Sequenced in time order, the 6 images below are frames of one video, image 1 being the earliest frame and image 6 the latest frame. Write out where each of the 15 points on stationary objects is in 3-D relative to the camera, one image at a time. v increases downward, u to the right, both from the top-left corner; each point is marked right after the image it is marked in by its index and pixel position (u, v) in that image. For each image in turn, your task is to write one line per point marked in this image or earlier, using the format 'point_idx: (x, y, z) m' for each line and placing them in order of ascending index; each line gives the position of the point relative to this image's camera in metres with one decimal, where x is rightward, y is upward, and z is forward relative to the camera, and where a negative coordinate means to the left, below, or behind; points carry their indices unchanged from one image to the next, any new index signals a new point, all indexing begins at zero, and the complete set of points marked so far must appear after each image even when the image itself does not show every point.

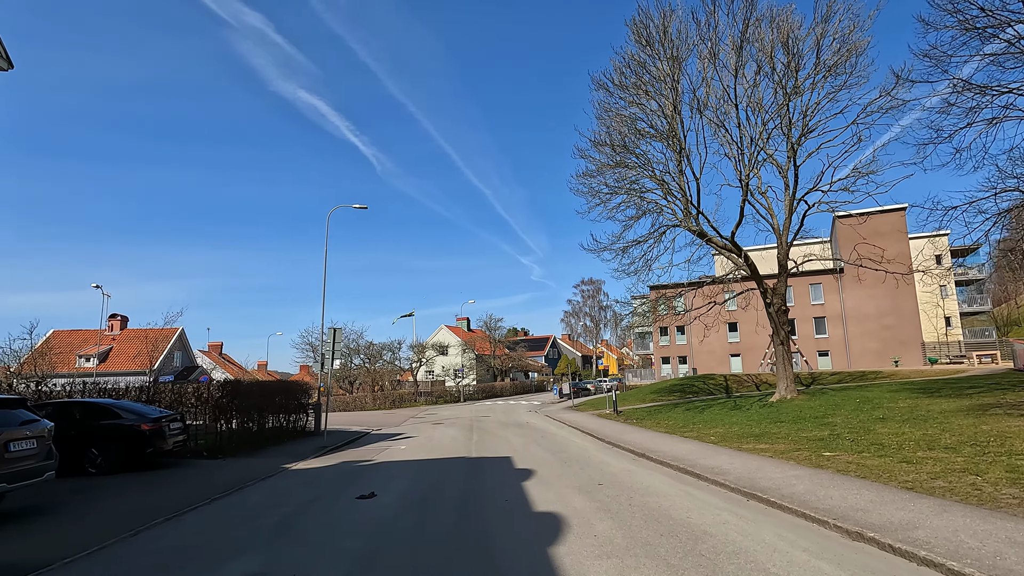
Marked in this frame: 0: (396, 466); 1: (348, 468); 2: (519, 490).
0: (-2.6, -4.0, +12.4) m
1: (-3.6, -4.0, +12.2) m
2: (+0.1, -3.1, +8.6) m
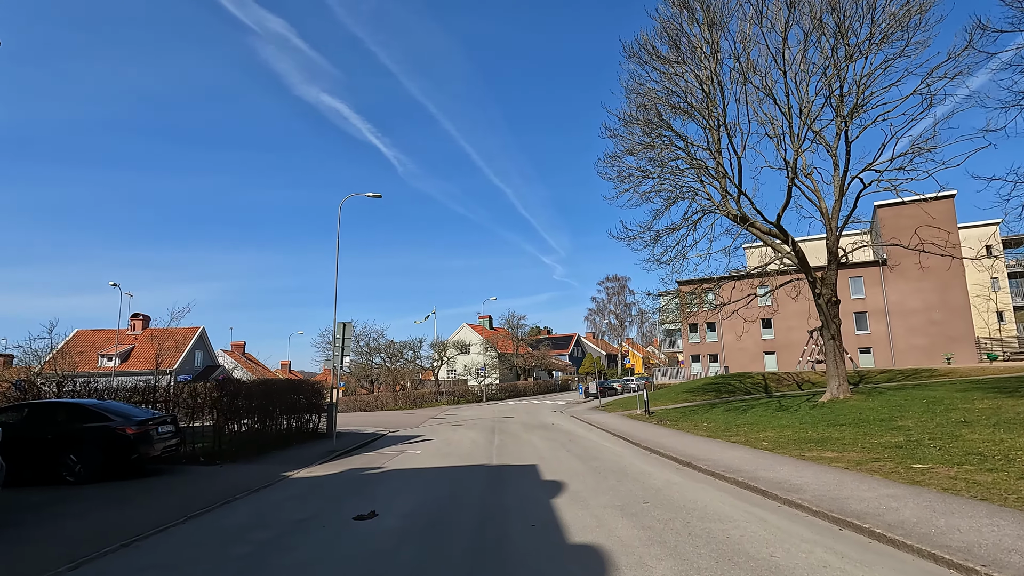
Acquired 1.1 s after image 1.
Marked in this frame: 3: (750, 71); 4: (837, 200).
0: (-2.1, -3.7, +11.0) m
1: (-3.1, -3.7, +10.9) m
2: (+0.5, -2.8, +7.2) m
3: (+7.1, +6.5, +16.7) m
4: (+11.2, +3.0, +19.3) m
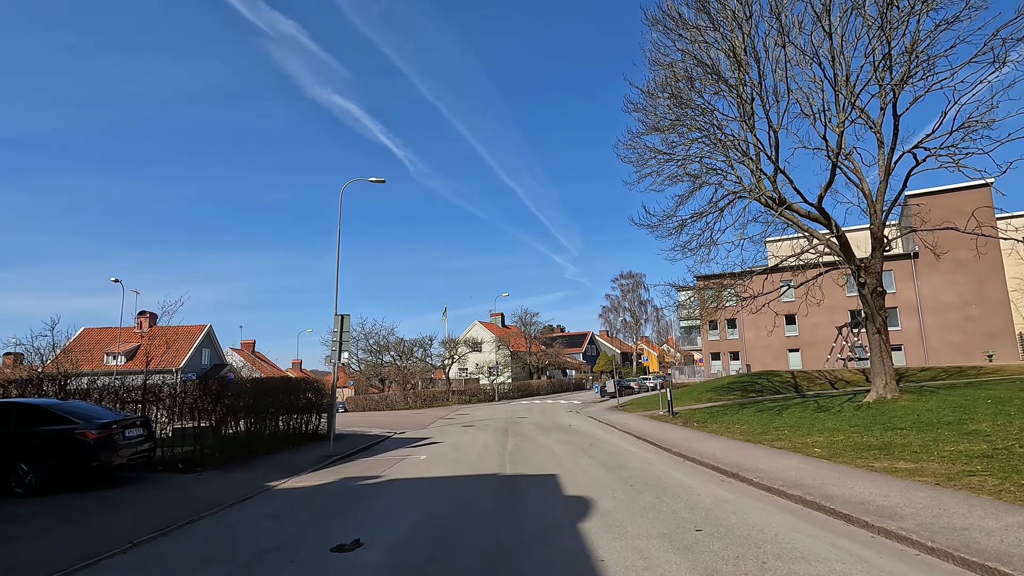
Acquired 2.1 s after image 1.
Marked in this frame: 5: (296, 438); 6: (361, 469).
0: (-1.8, -3.4, +9.7) m
1: (-2.8, -3.4, +9.6) m
2: (+0.7, -2.6, +5.8) m
3: (+7.4, +6.8, +15.1) m
4: (+11.6, +3.3, +17.6) m
5: (-6.4, -4.5, +16.6) m
6: (-3.0, -3.6, +11.1) m
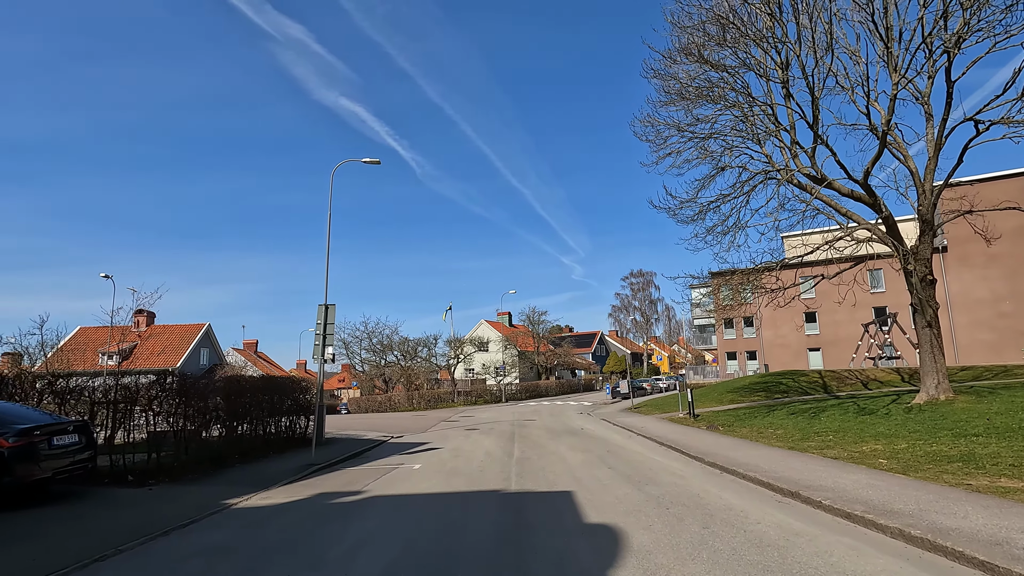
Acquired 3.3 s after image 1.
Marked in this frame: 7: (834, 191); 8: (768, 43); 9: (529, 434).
0: (-1.7, -3.1, +8.0) m
1: (-2.7, -3.1, +7.9) m
2: (+0.7, -2.2, +4.1) m
3: (+7.6, +7.1, +13.4) m
4: (+11.8, +3.7, +15.8) m
5: (-6.3, -4.2, +15.0) m
6: (-2.9, -3.3, +9.5) m
7: (+8.4, +2.5, +14.7) m
8: (+6.4, +6.1, +14.0) m
9: (+0.5, -4.6, +17.6) m
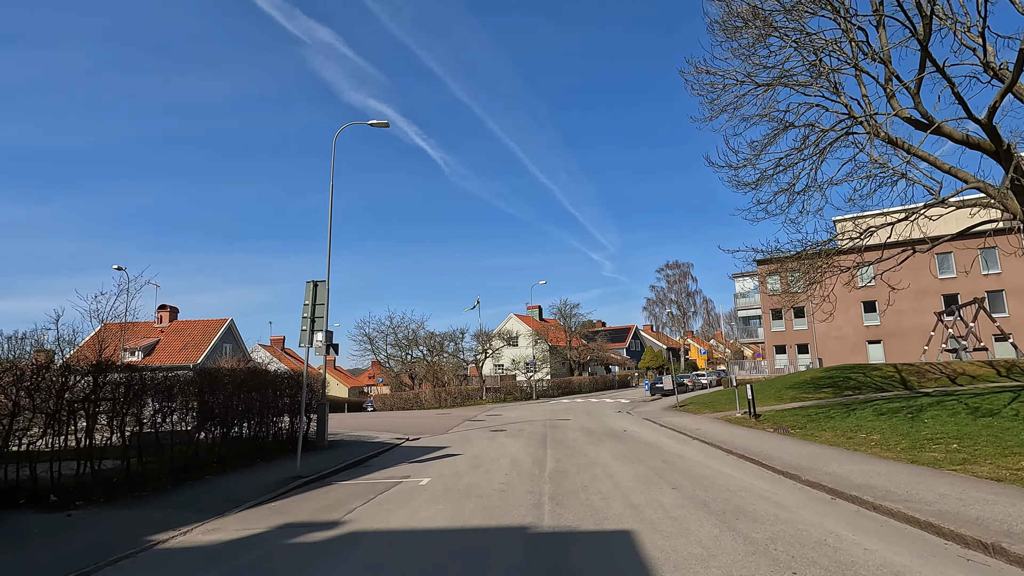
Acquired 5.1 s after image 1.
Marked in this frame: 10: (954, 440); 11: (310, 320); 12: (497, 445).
0: (-1.4, -2.6, +5.7) m
1: (-2.4, -2.6, +5.6) m
2: (+0.8, -1.8, +1.6) m
3: (+8.1, +7.7, +10.5) m
4: (+12.4, +4.3, +12.7) m
5: (-5.5, -3.7, +12.9) m
6: (-2.5, -2.8, +7.2) m
7: (+9.0, +3.2, +11.8) m
8: (+6.9, +6.7, +11.2) m
9: (+1.4, -4.0, +15.2) m
10: (+8.0, -2.8, +10.2) m
11: (-3.8, -0.6, +10.4) m
12: (-0.4, -3.8, +13.8) m
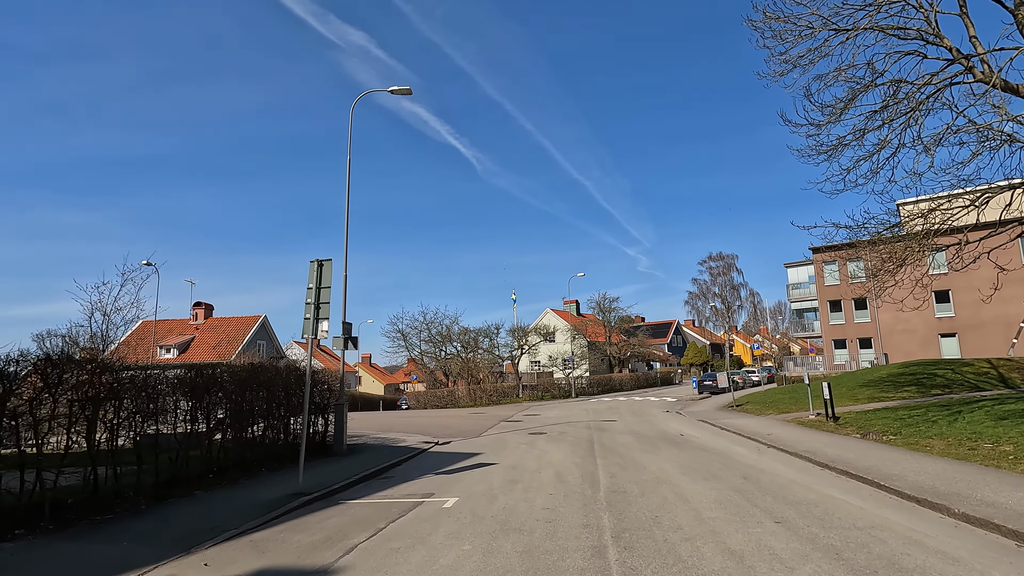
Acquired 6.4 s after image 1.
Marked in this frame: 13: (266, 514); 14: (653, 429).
0: (-1.0, -2.3, +3.9) m
1: (-2.0, -2.4, +4.0) m
2: (+0.9, -1.5, -0.3) m
3: (+8.6, +8.2, +8.1) m
4: (+13.2, +4.8, +10.0) m
5: (-4.7, -3.4, +11.4) m
6: (-2.0, -2.5, +5.6) m
7: (+9.7, +3.6, +9.3) m
8: (+7.6, +7.1, +8.9) m
9: (+2.4, -3.6, +13.2) m
10: (+8.7, -2.3, +7.9) m
11: (-3.1, -0.3, +8.8) m
12: (+0.5, -3.5, +11.9) m
13: (-3.0, -2.8, +6.9) m
14: (+4.0, -4.1, +16.2) m
